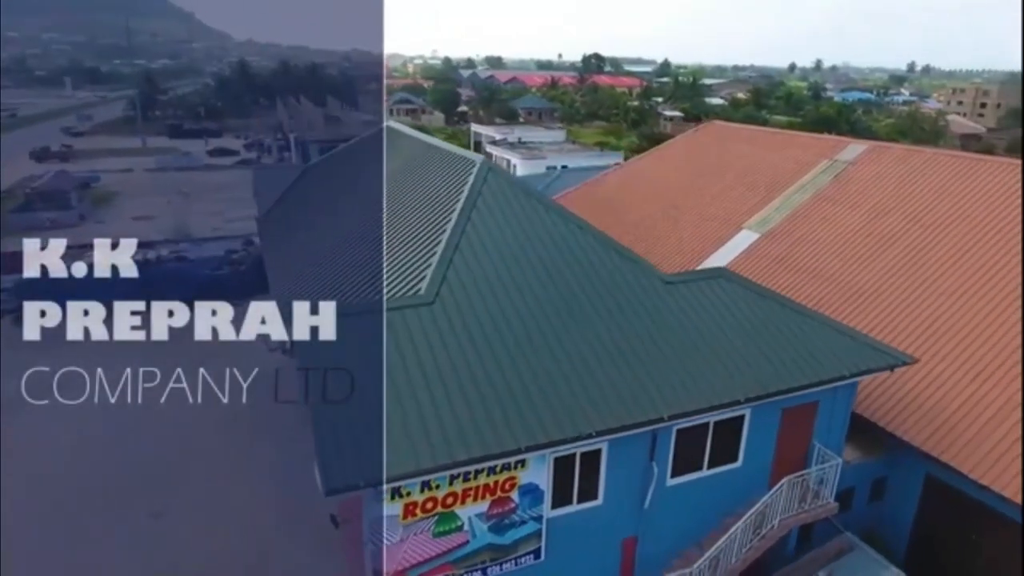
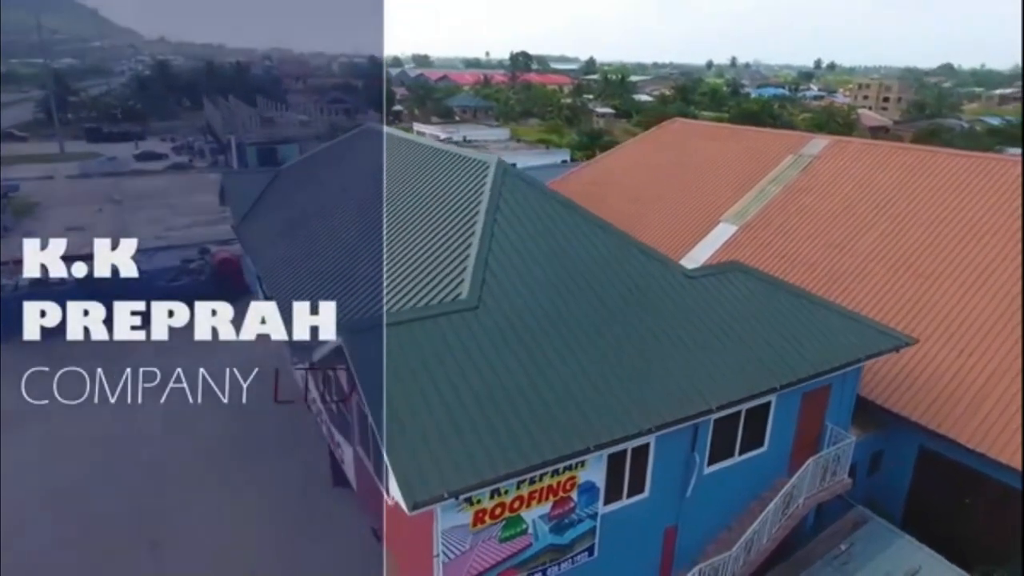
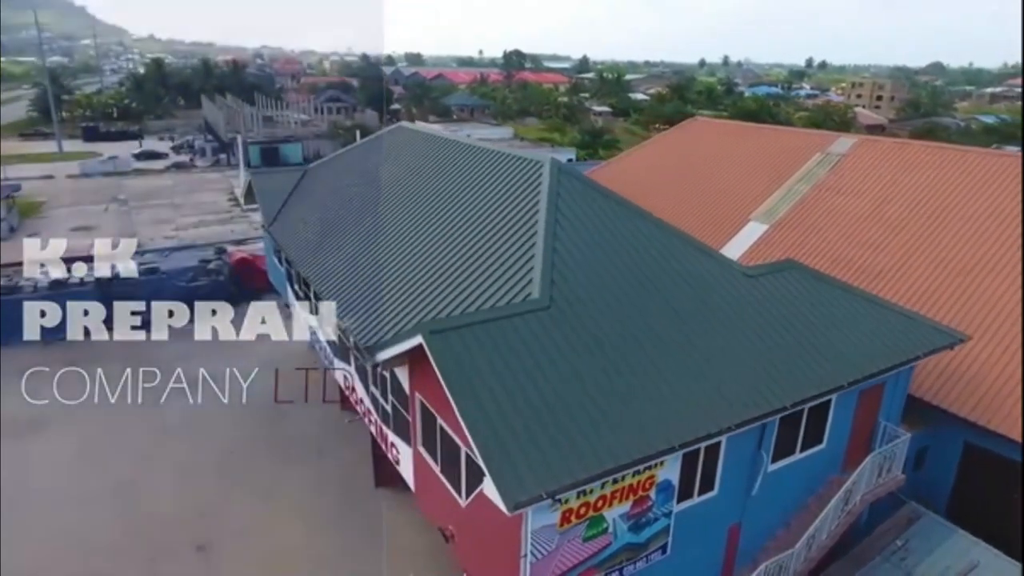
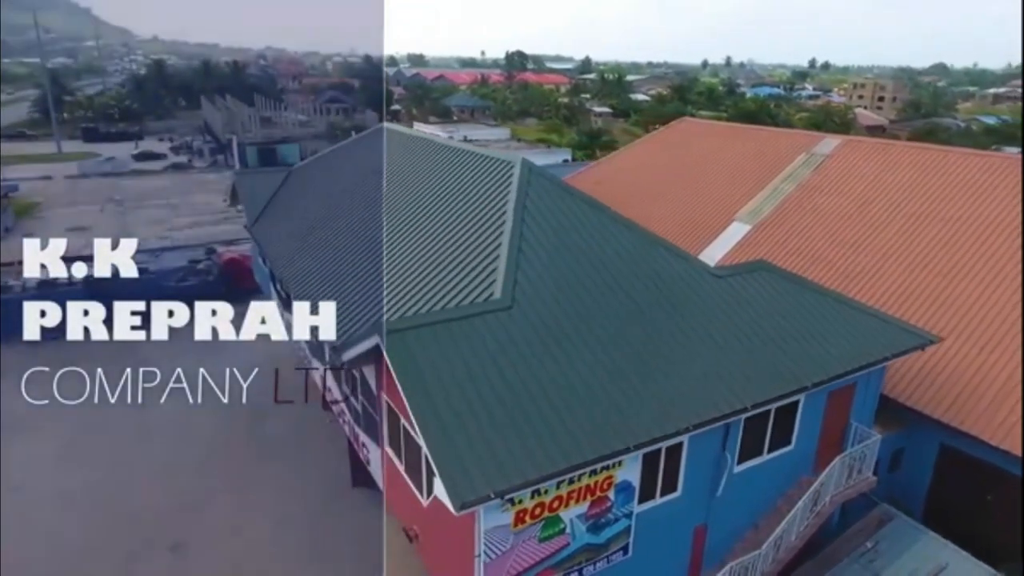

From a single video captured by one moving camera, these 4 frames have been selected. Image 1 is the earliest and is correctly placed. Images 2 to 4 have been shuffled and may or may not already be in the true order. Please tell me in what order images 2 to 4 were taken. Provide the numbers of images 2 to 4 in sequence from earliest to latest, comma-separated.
2, 4, 3
